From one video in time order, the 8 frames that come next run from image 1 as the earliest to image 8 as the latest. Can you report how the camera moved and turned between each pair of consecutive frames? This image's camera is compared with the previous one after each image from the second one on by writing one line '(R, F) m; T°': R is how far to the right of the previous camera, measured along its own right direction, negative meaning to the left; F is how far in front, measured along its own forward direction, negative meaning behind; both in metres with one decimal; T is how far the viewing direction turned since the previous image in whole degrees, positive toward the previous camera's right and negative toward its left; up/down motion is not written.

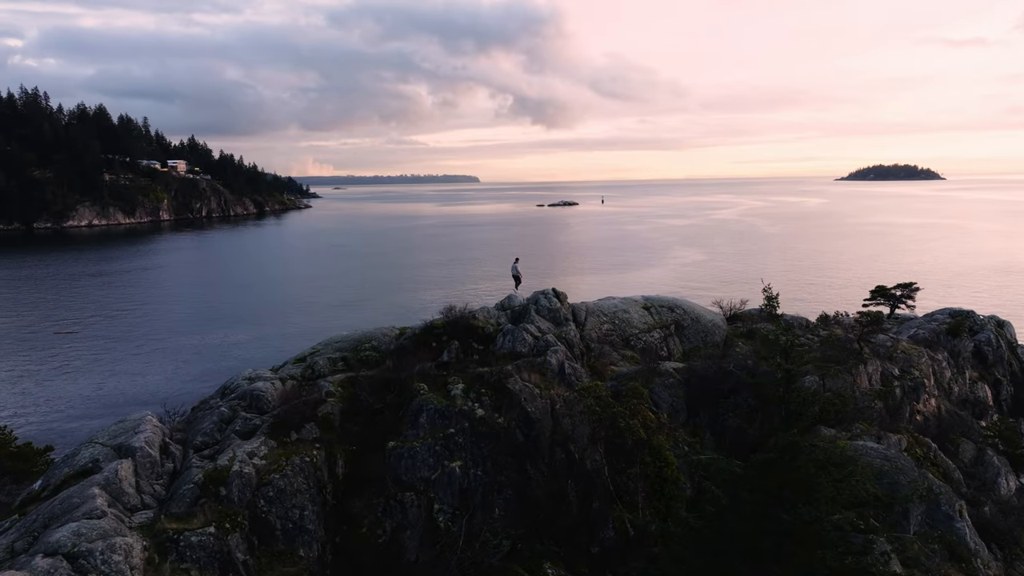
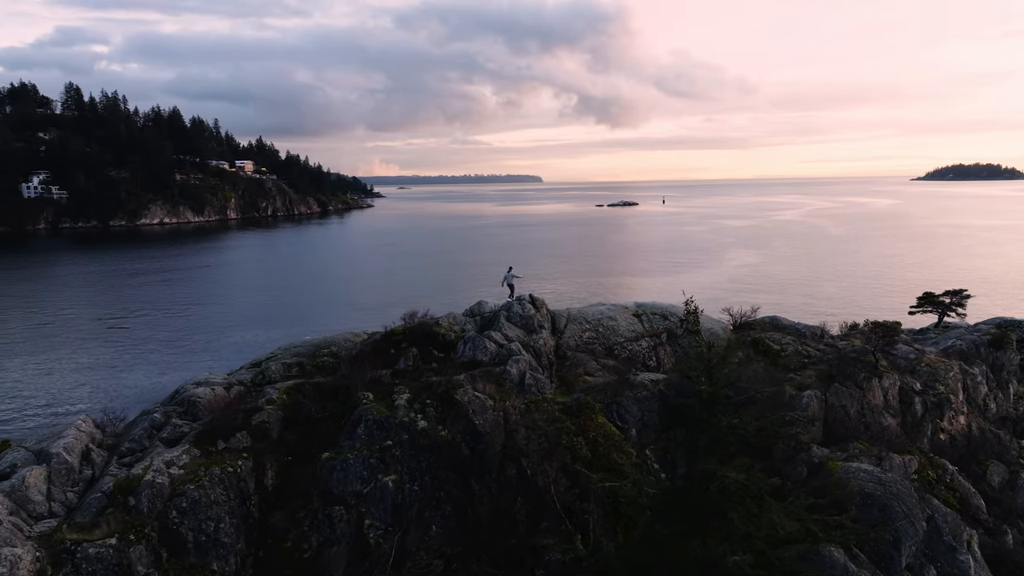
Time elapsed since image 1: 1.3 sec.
(+2.0, +0.7) m; -5°
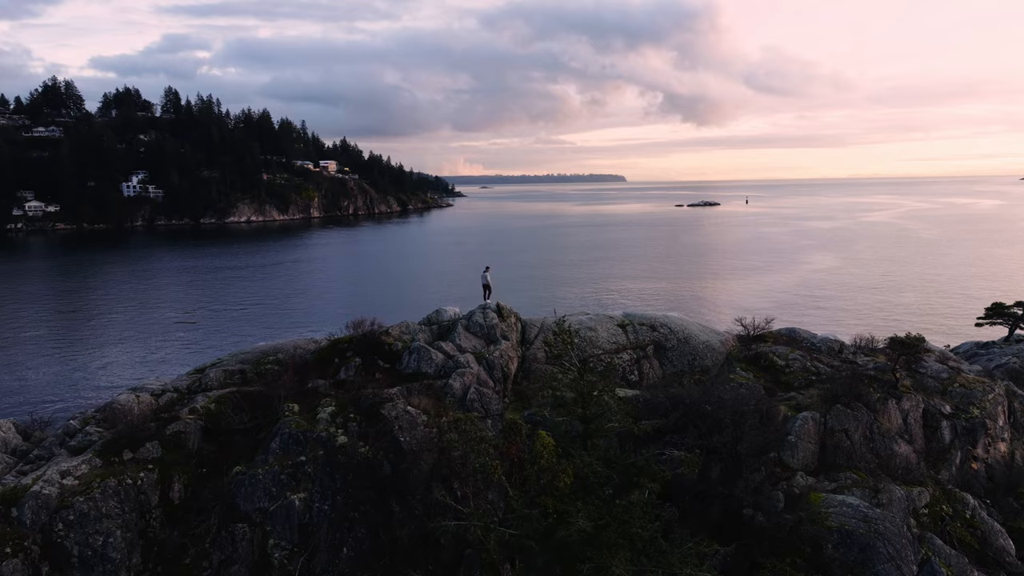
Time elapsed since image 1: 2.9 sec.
(+2.6, +1.0) m; -6°
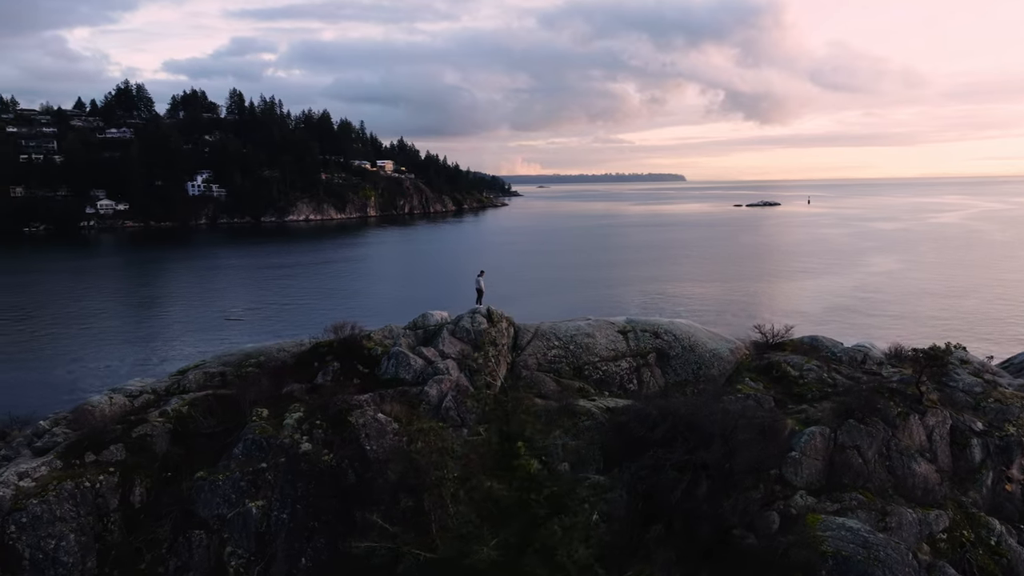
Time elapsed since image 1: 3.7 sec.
(+1.4, +0.6) m; -4°
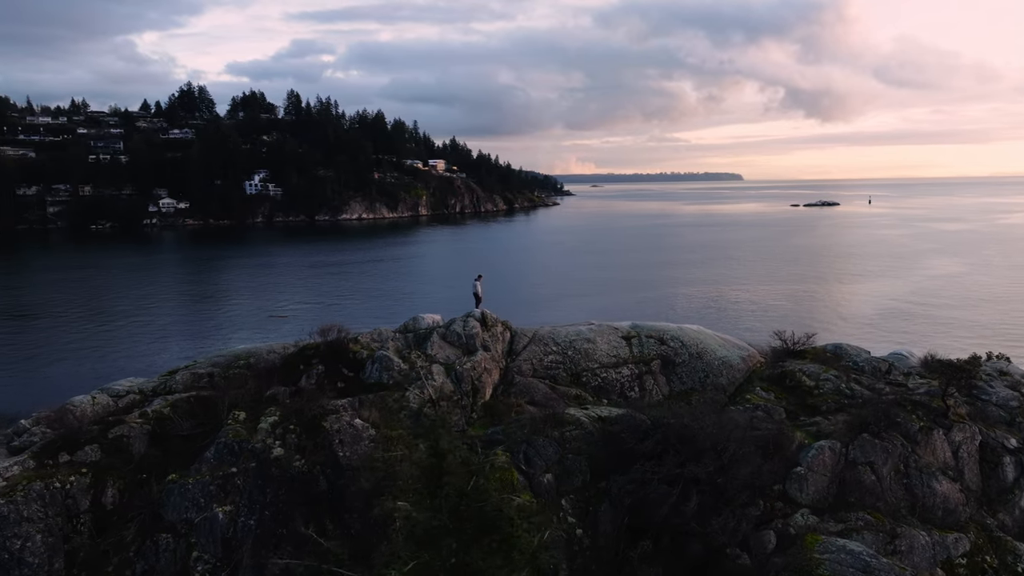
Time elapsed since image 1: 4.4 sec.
(+1.2, +0.5) m; -4°
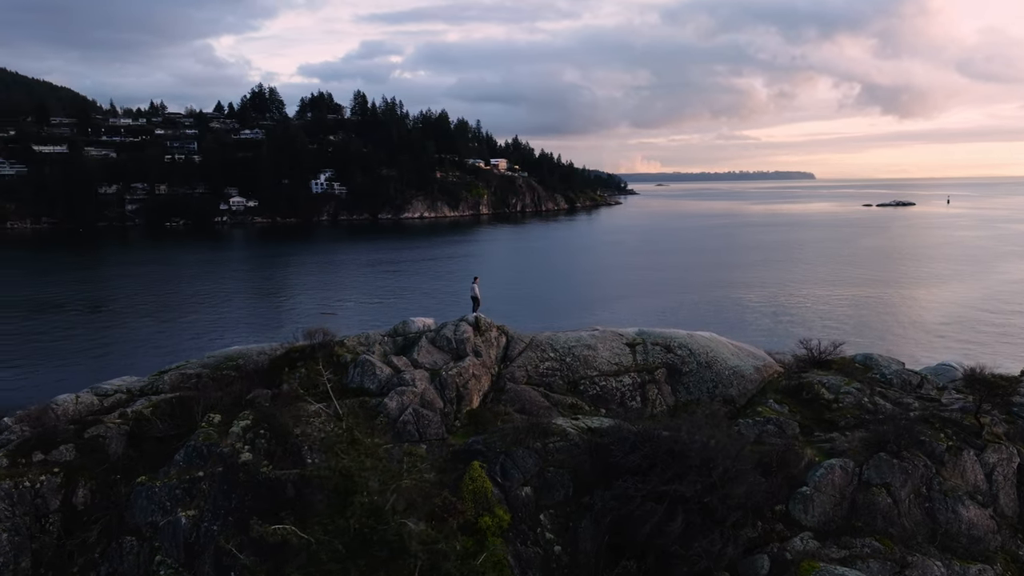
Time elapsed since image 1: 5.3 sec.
(+1.4, +0.6) m; -5°
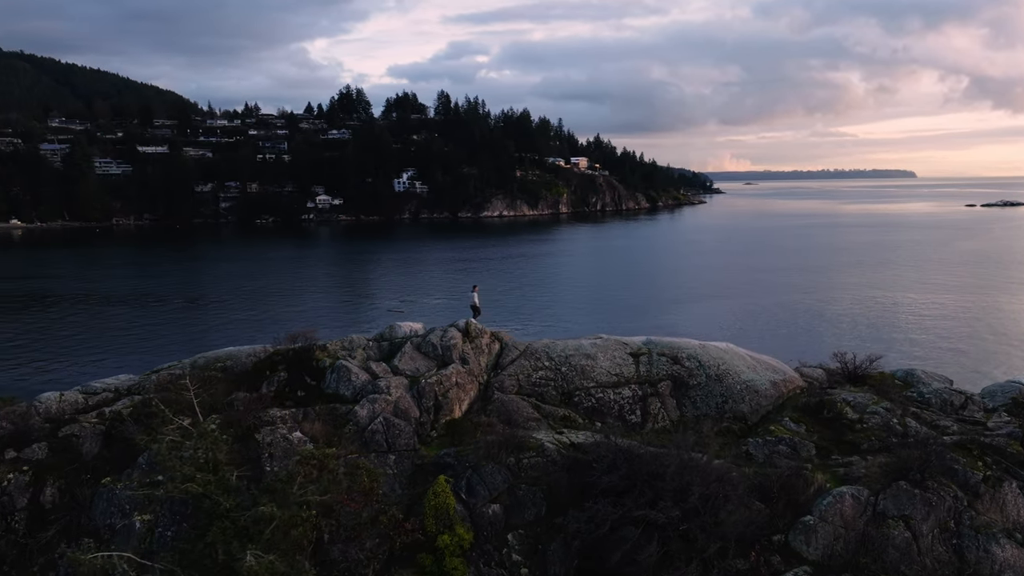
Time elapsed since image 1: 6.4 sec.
(+1.8, +0.8) m; -6°
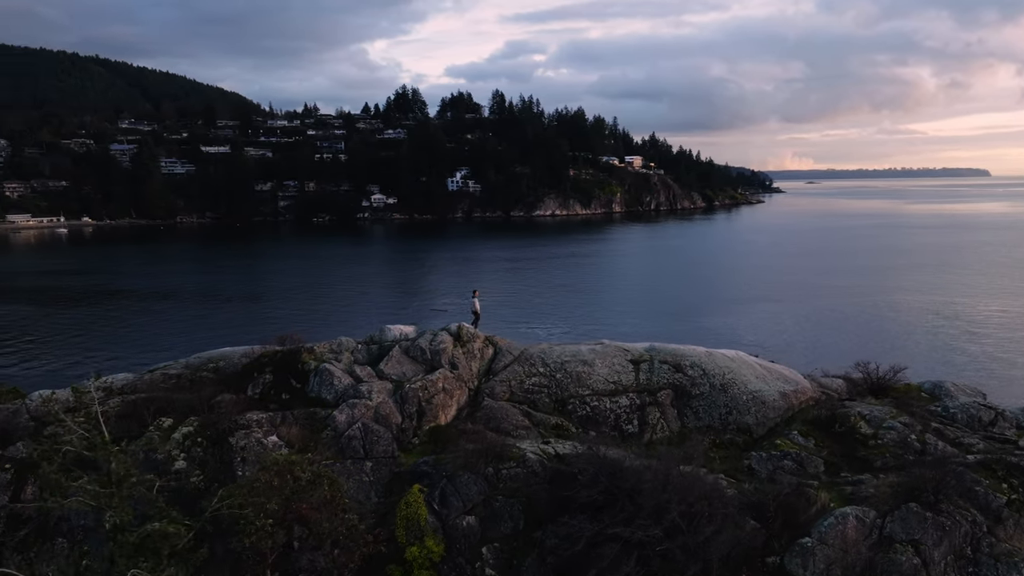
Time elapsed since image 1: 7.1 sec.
(+1.2, +0.5) m; -4°
